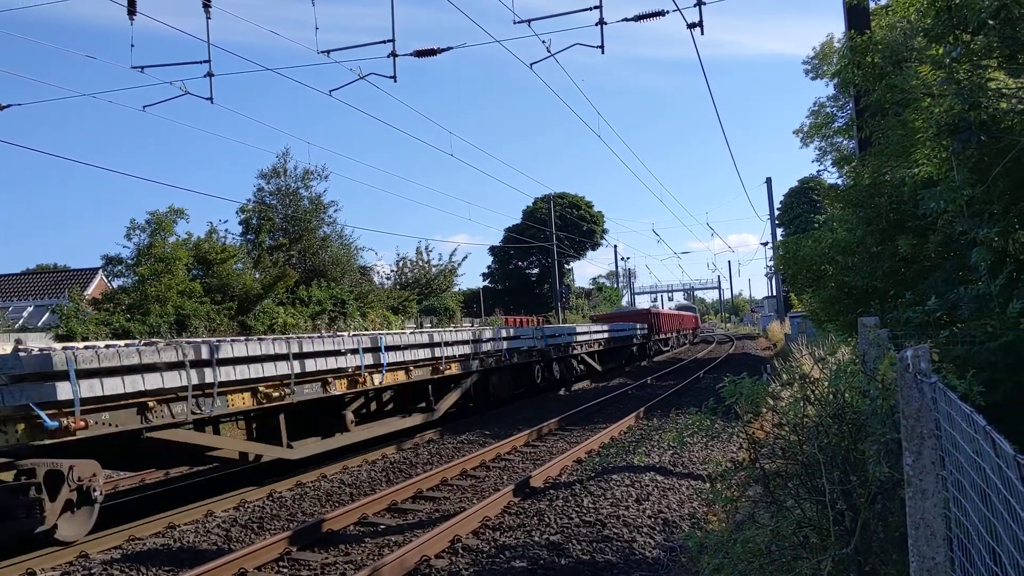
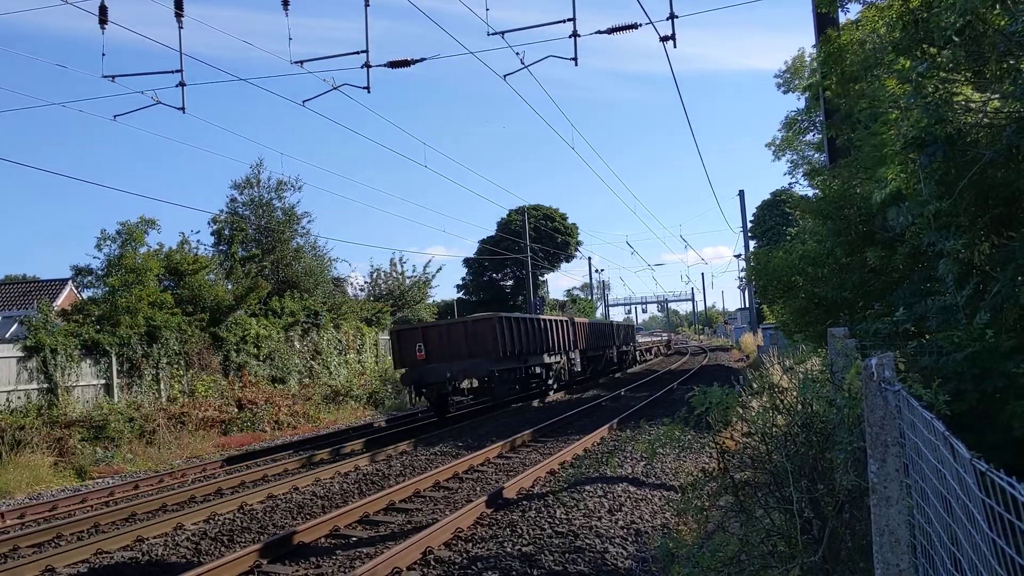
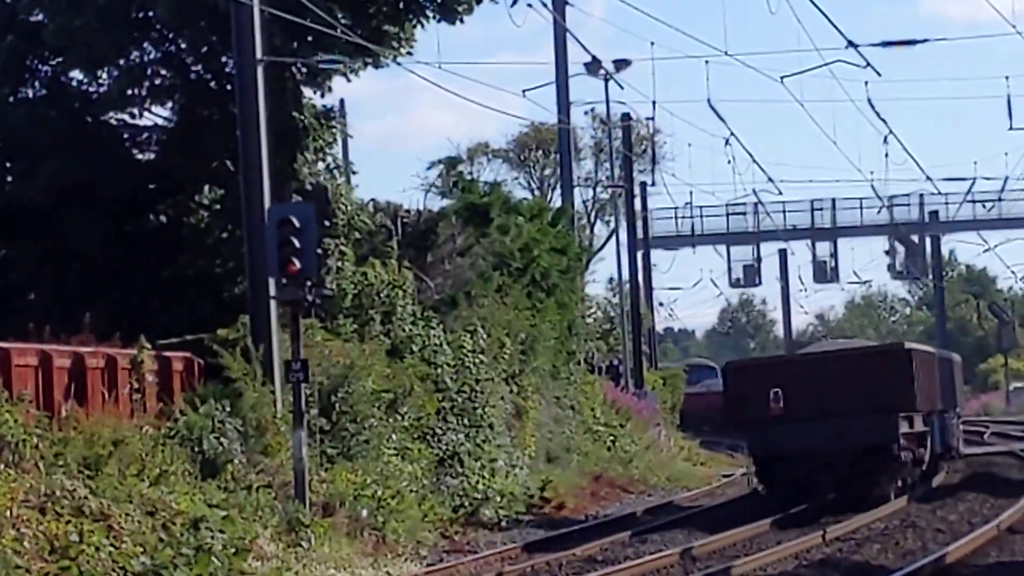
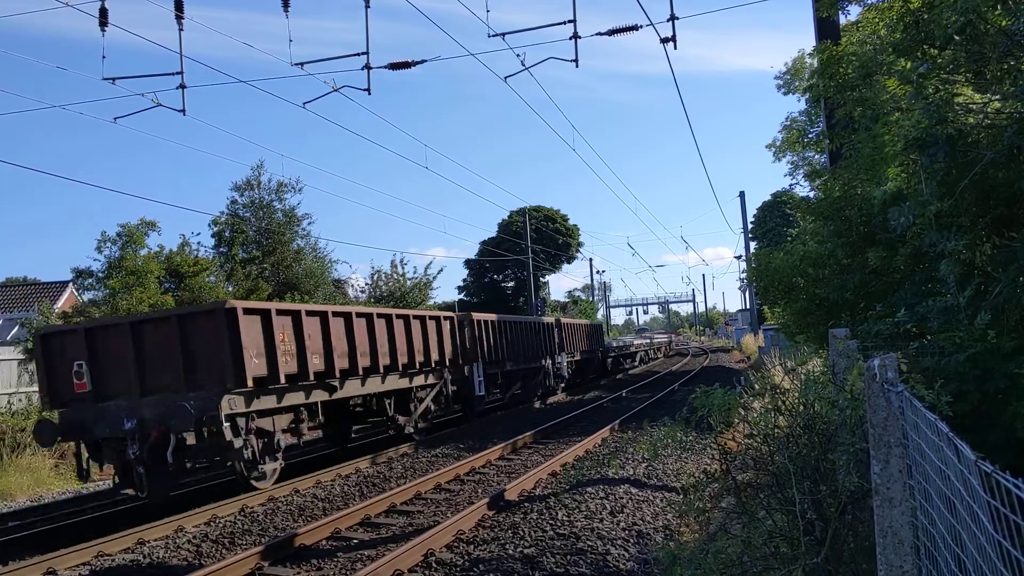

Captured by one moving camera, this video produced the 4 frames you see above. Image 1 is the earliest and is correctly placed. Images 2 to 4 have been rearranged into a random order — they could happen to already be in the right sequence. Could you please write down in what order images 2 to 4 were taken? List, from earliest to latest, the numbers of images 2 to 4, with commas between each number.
4, 2, 3
